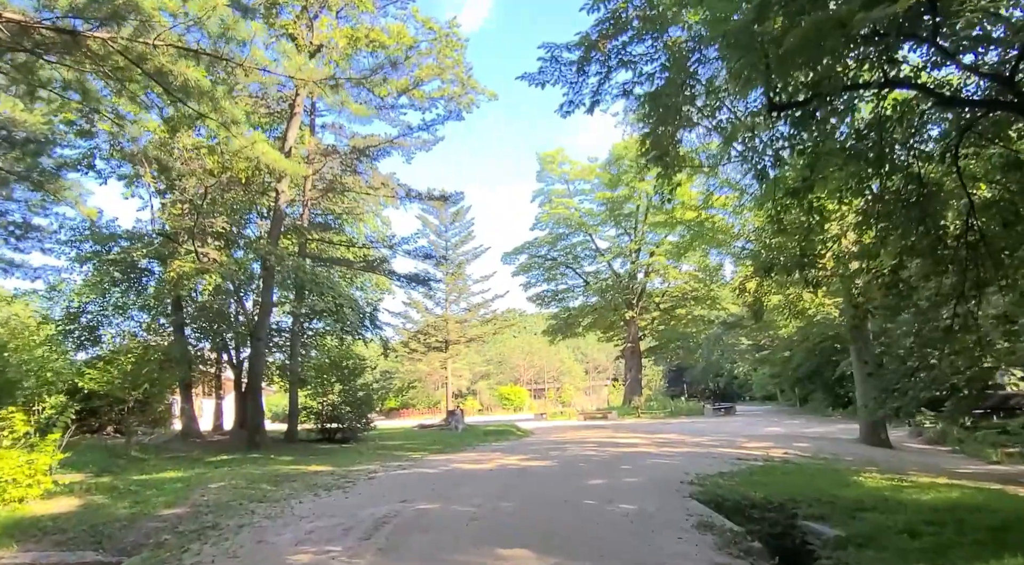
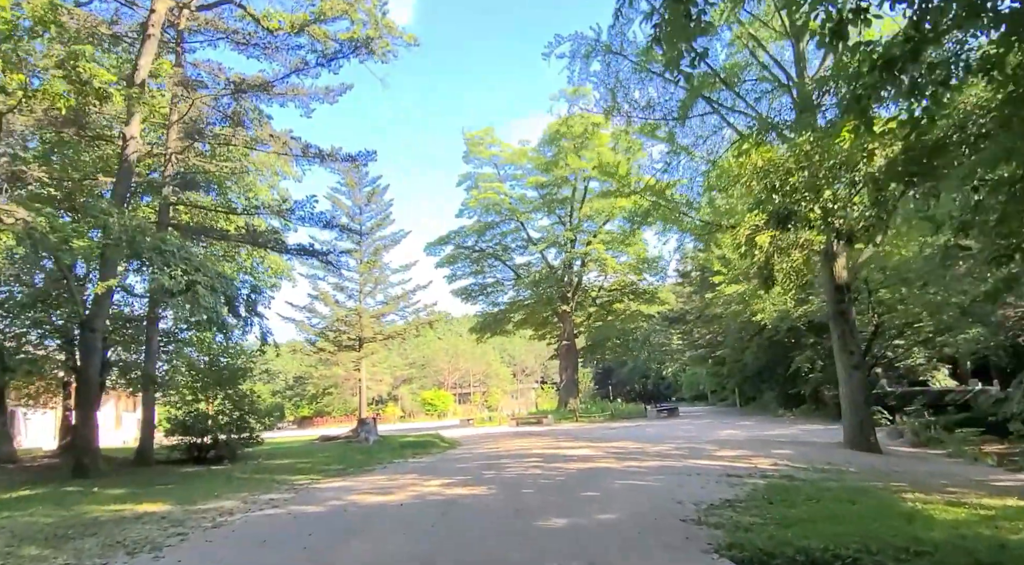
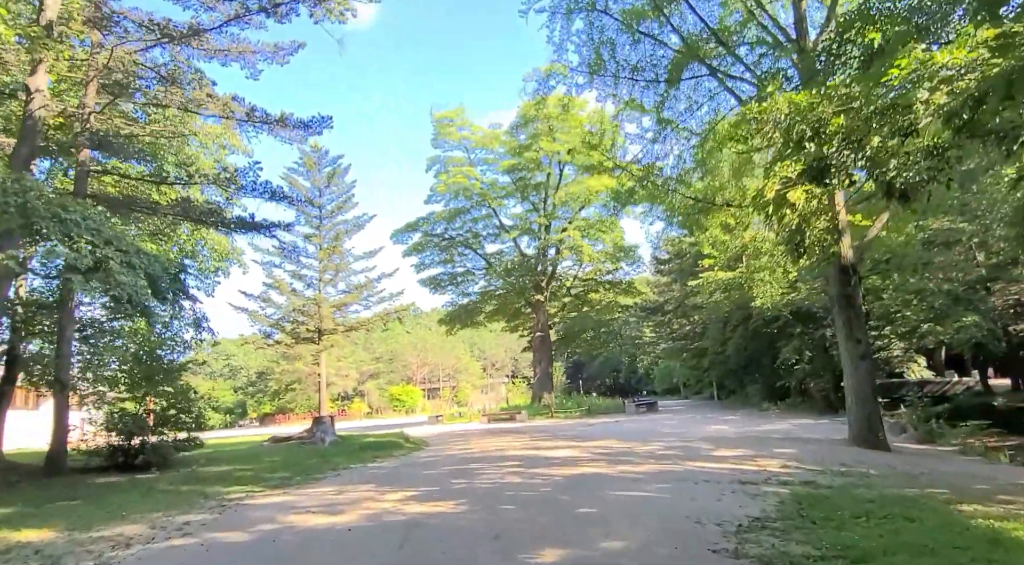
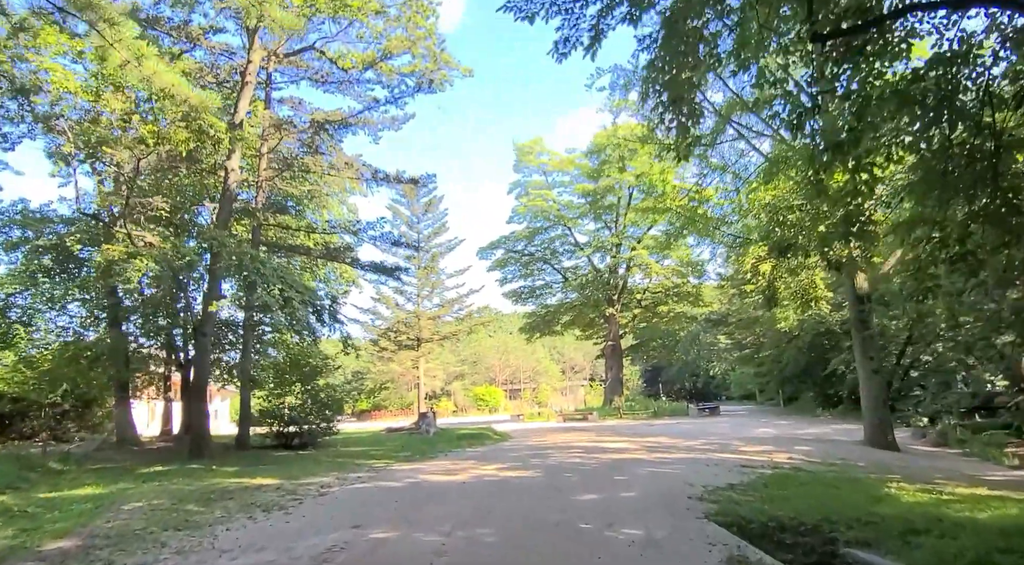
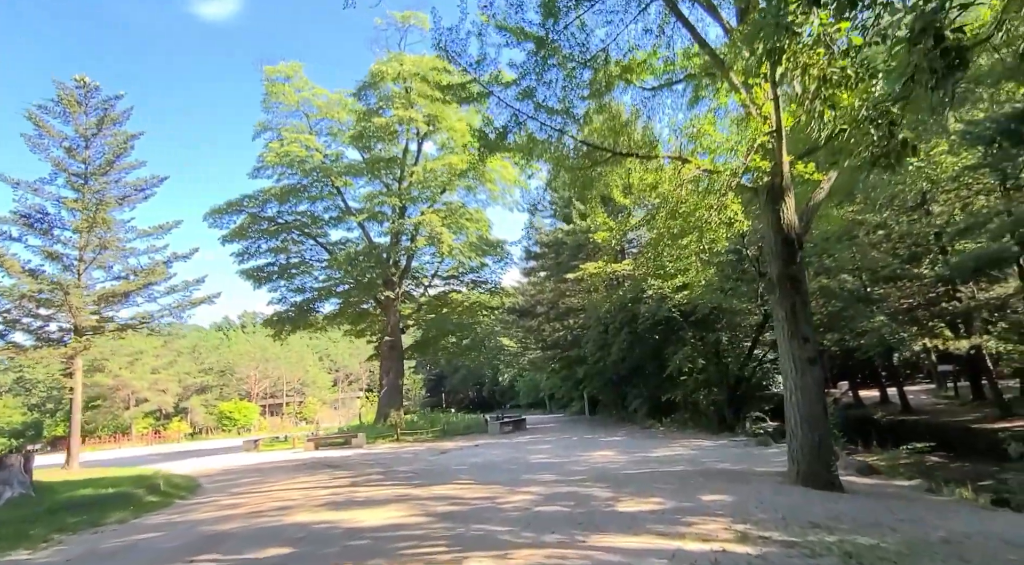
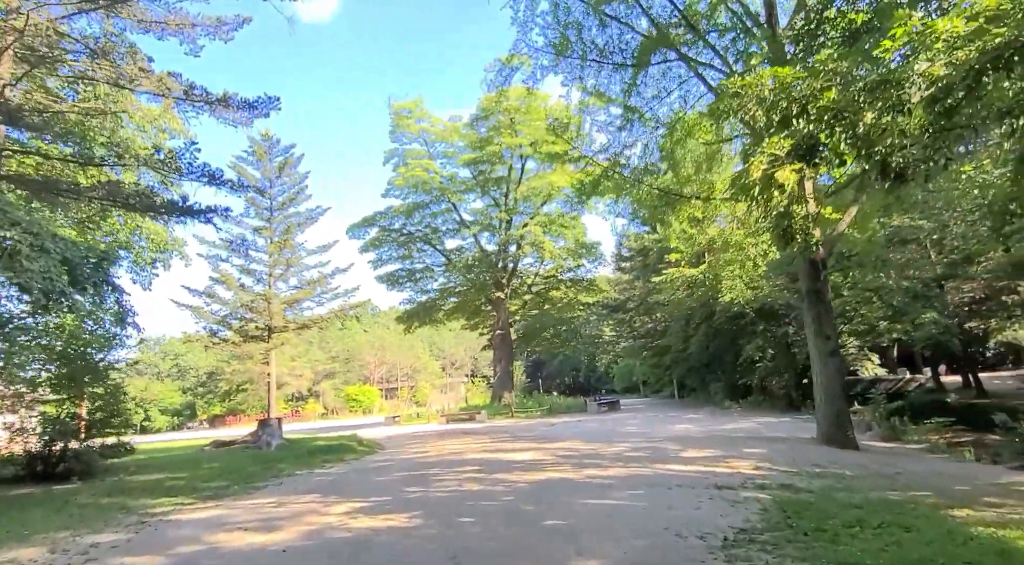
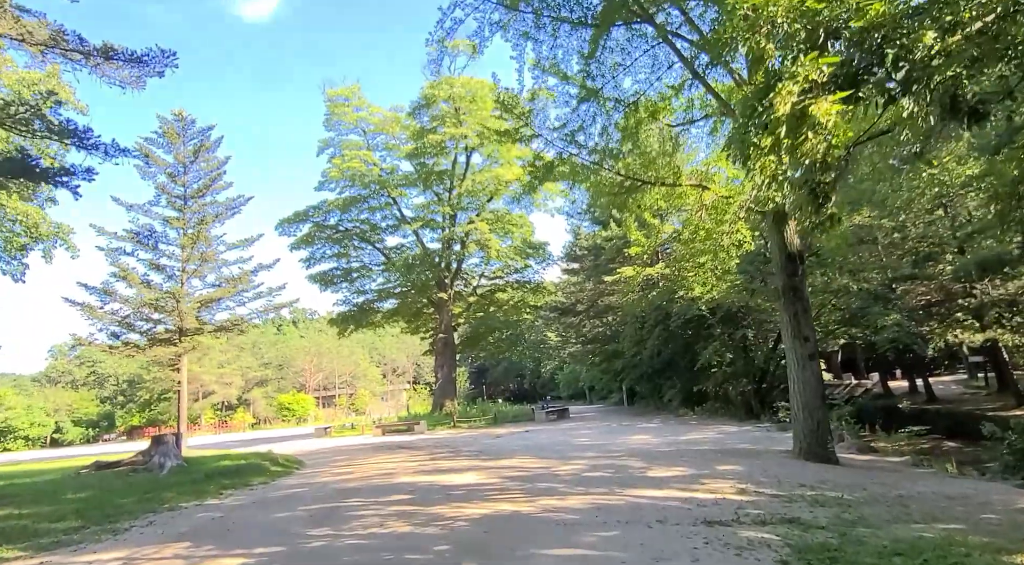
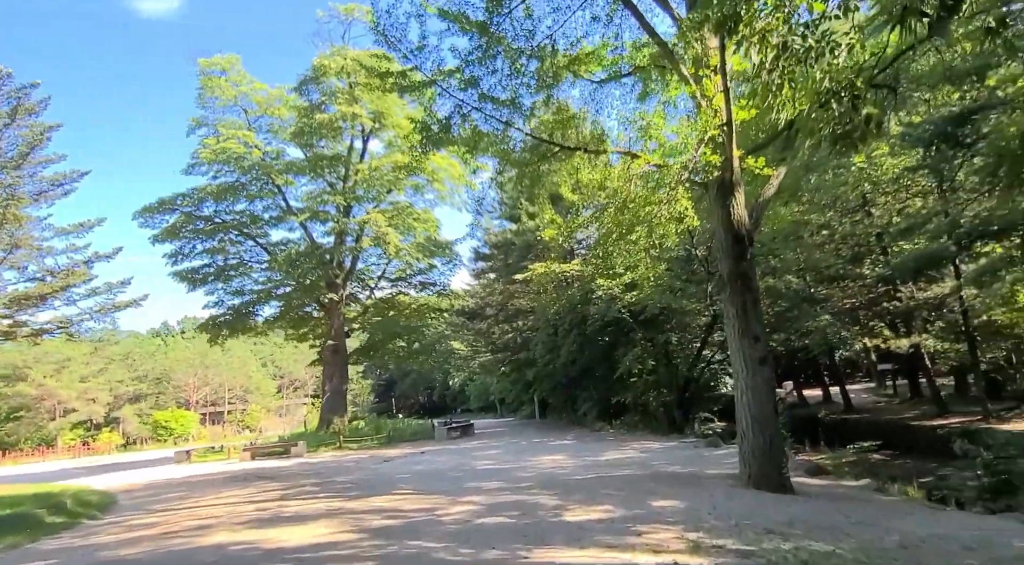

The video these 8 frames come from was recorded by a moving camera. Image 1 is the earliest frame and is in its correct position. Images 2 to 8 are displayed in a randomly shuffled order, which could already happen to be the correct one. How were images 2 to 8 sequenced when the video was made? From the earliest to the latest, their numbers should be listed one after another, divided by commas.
4, 2, 3, 6, 7, 5, 8
